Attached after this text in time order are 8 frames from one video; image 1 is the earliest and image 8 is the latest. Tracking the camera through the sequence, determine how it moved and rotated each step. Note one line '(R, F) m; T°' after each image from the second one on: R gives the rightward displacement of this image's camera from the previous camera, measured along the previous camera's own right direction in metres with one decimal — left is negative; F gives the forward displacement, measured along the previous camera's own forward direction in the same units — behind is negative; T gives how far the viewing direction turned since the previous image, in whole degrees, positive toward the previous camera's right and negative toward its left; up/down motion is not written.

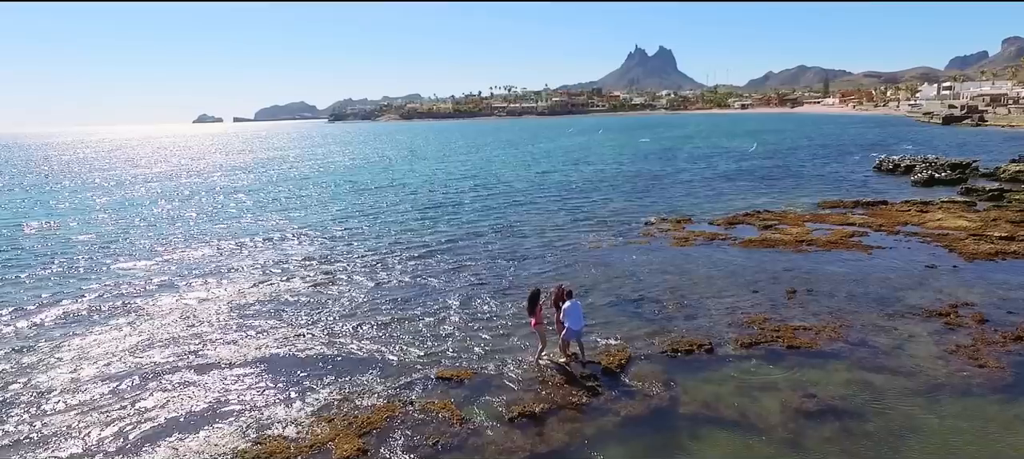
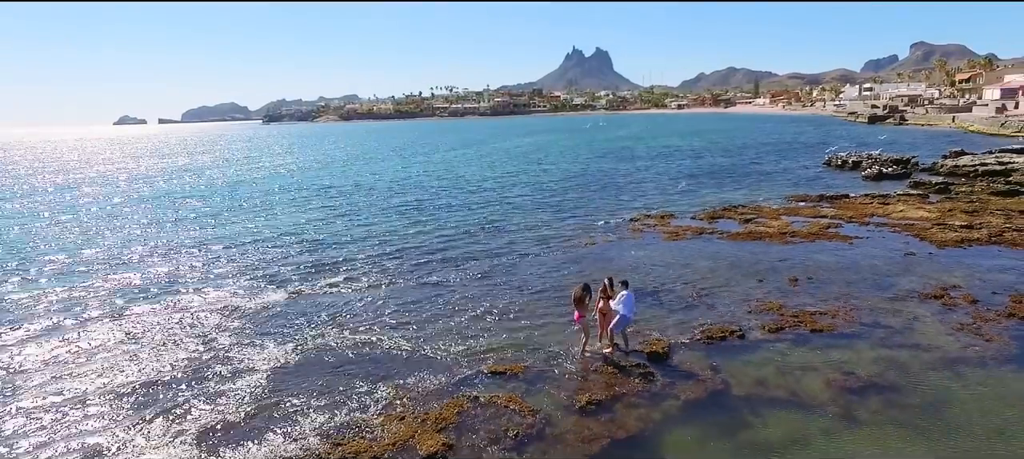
(-2.1, -0.2) m; +5°
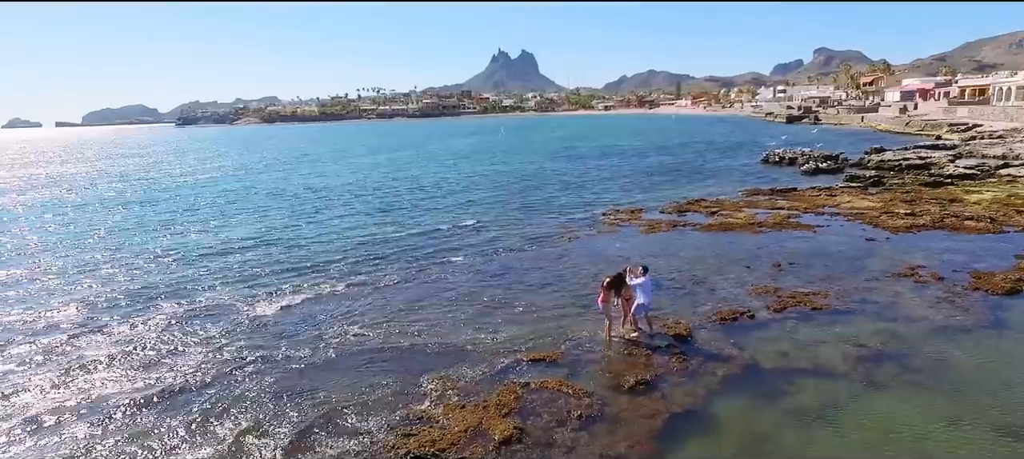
(-2.2, -0.2) m; +7°
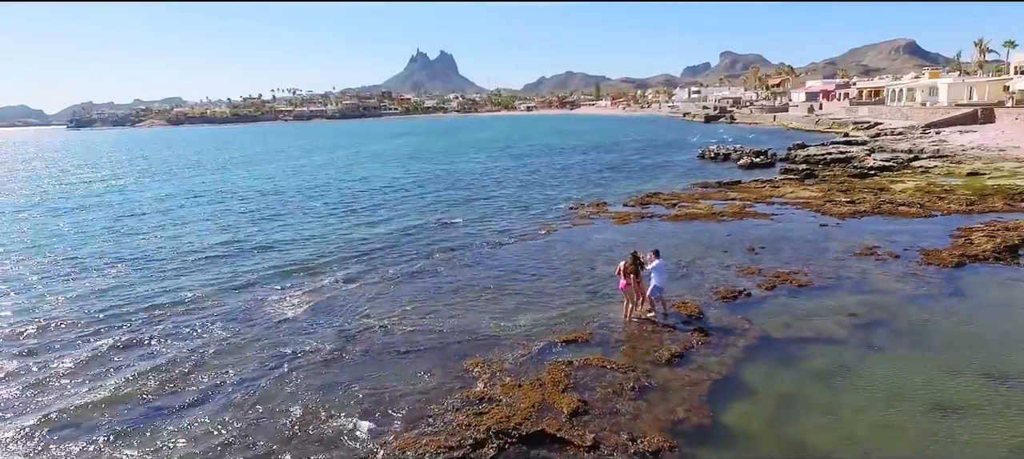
(-2.3, -0.4) m; +7°
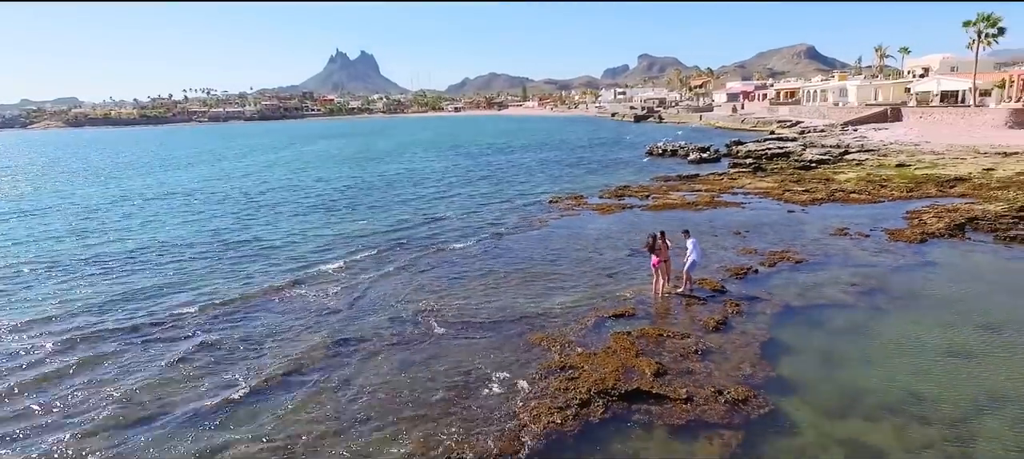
(-2.9, -0.7) m; +7°
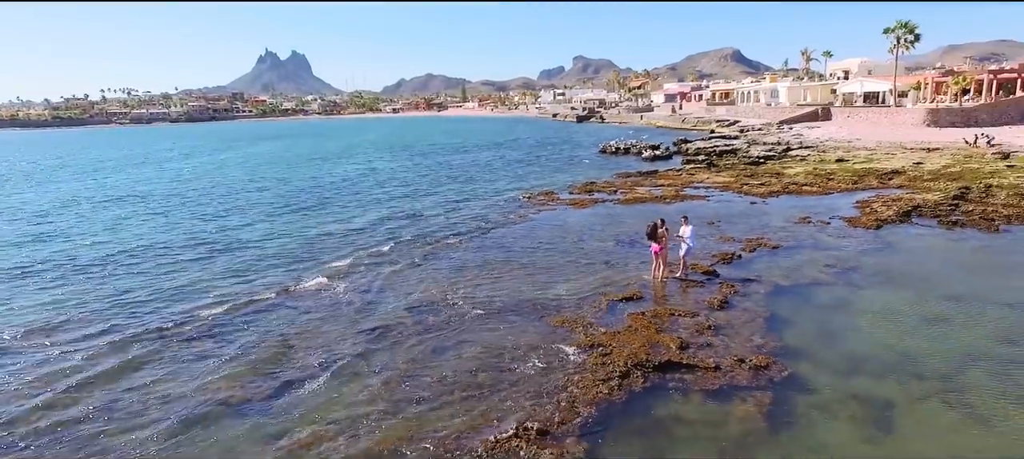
(-1.8, -0.6) m; +6°
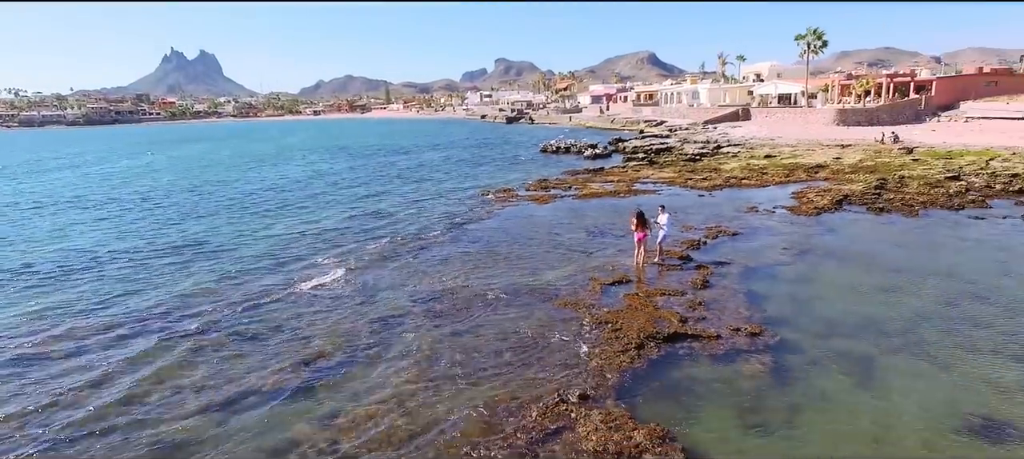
(-1.9, -0.8) m; +7°
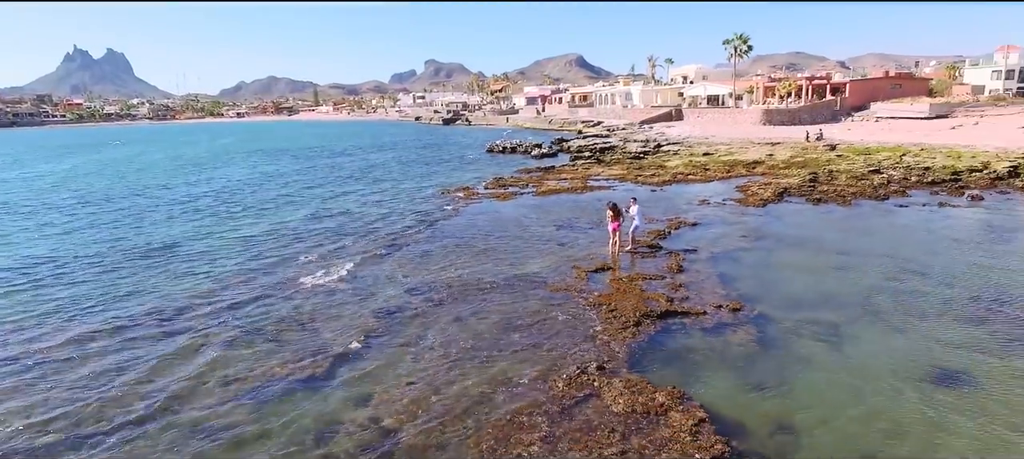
(-1.6, -0.8) m; +6°
